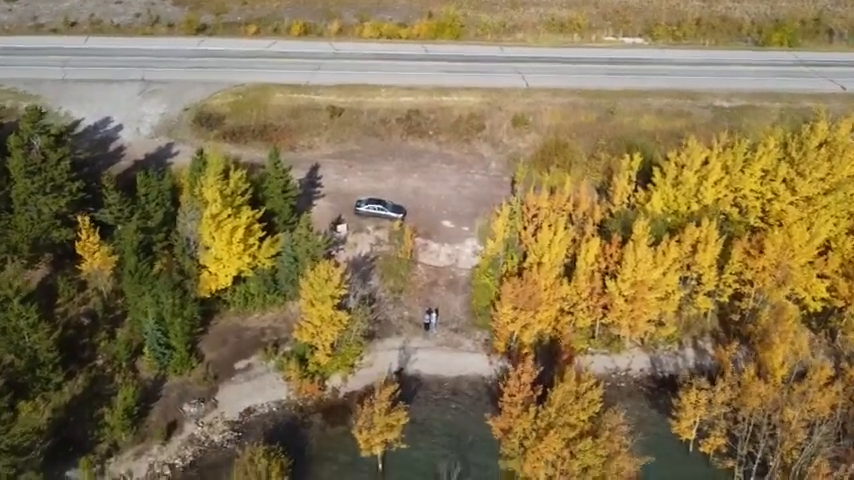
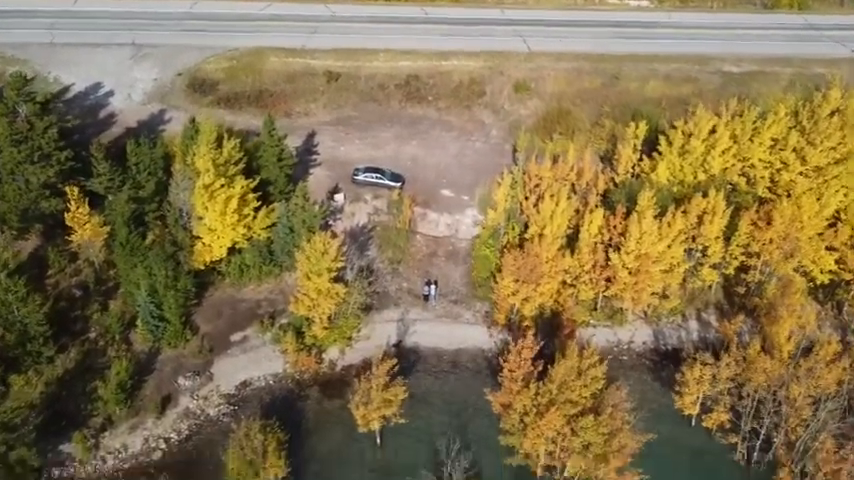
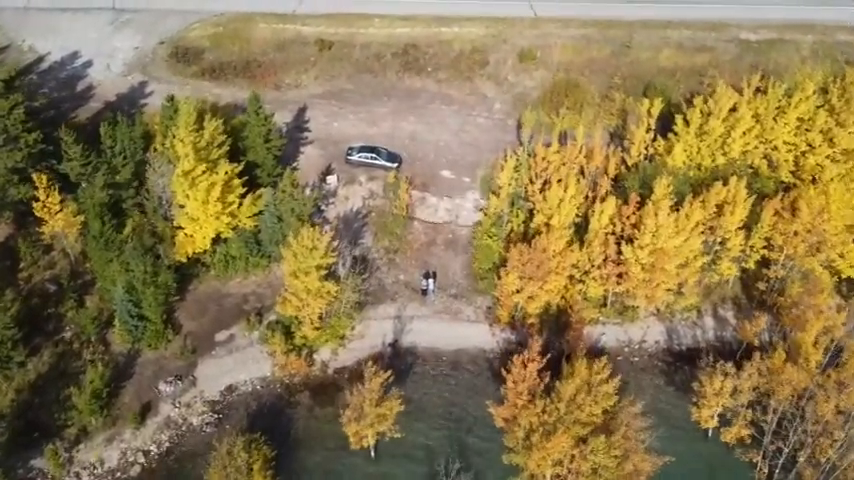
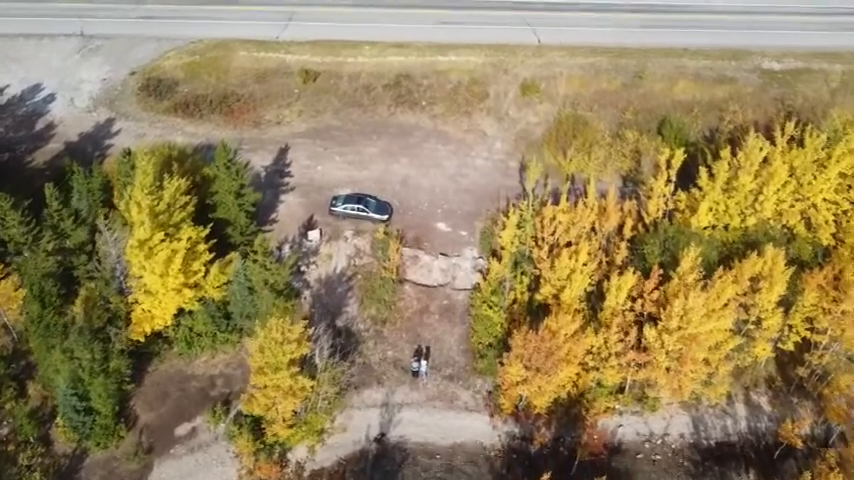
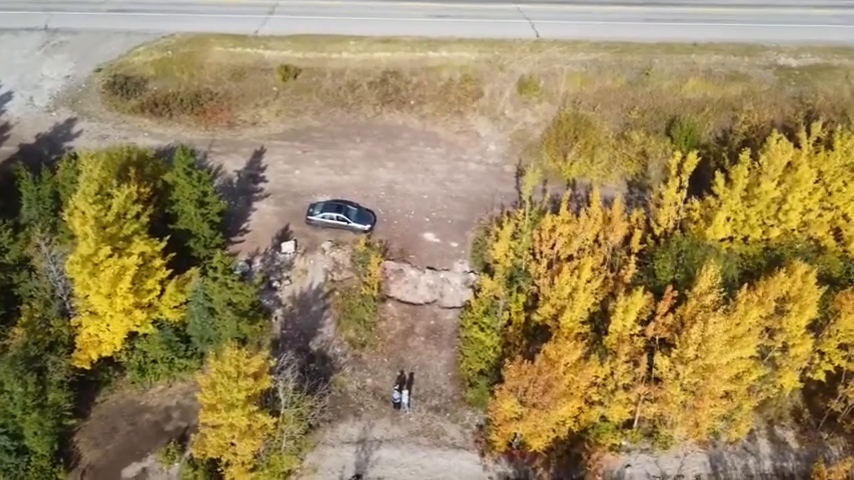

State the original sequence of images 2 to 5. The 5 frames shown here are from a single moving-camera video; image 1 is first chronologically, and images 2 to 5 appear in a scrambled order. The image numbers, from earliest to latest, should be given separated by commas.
2, 3, 4, 5
